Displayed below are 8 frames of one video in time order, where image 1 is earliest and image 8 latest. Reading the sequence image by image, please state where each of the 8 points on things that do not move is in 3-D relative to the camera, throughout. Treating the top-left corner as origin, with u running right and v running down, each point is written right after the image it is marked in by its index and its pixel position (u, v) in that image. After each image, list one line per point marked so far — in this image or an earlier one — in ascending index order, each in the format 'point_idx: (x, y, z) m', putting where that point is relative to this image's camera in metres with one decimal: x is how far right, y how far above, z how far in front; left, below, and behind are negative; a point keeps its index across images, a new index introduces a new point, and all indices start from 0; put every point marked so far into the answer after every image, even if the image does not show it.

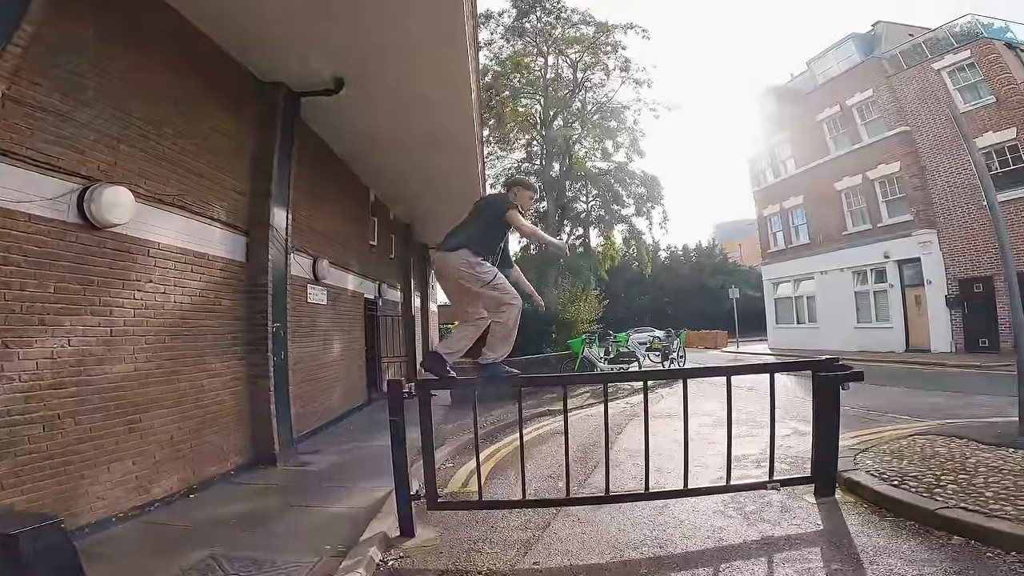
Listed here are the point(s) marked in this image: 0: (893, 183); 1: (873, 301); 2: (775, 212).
0: (+10.1, +2.8, +15.3) m
1: (+10.1, -0.3, +16.3) m
2: (+9.7, +2.7, +20.9) m
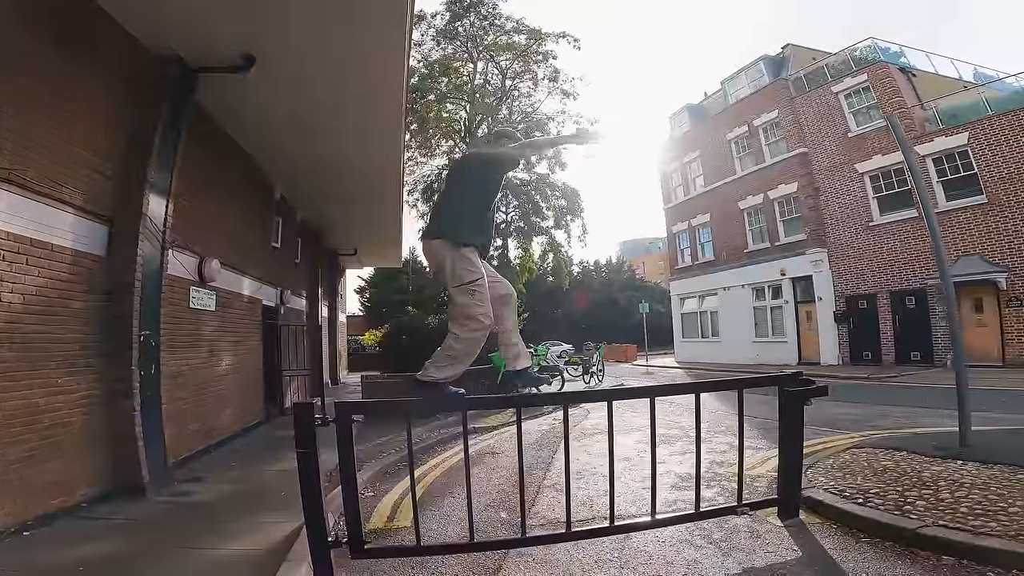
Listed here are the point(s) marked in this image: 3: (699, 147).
0: (+7.8, +2.4, +16.3) m
1: (+7.6, -0.8, +17.1) m
2: (+6.5, +2.1, +21.7) m
3: (+7.1, +4.9, +20.3) m
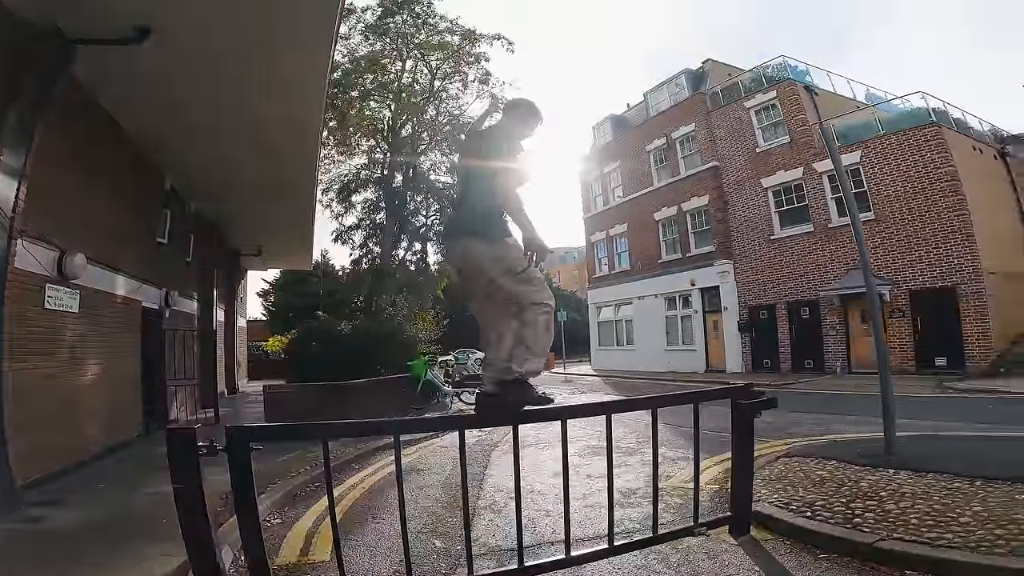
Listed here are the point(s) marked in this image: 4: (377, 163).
0: (+5.5, +2.1, +17.0) m
1: (+5.1, -1.1, +17.7) m
2: (+3.4, +1.8, +22.1) m
3: (+4.2, +4.6, +20.8) m
4: (-3.2, +3.0, +14.1) m
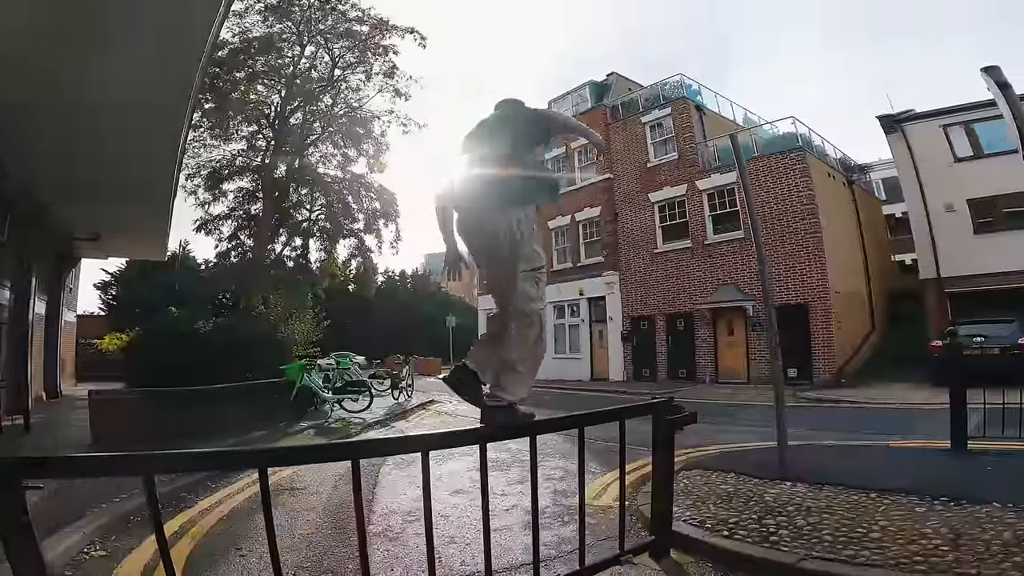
0: (+2.3, +1.8, +17.4) m
1: (+1.7, -1.4, +18.0) m
2: (-0.7, +1.5, +22.0) m
3: (+0.4, +4.3, +21.0) m
4: (-5.6, +3.0, +12.9) m
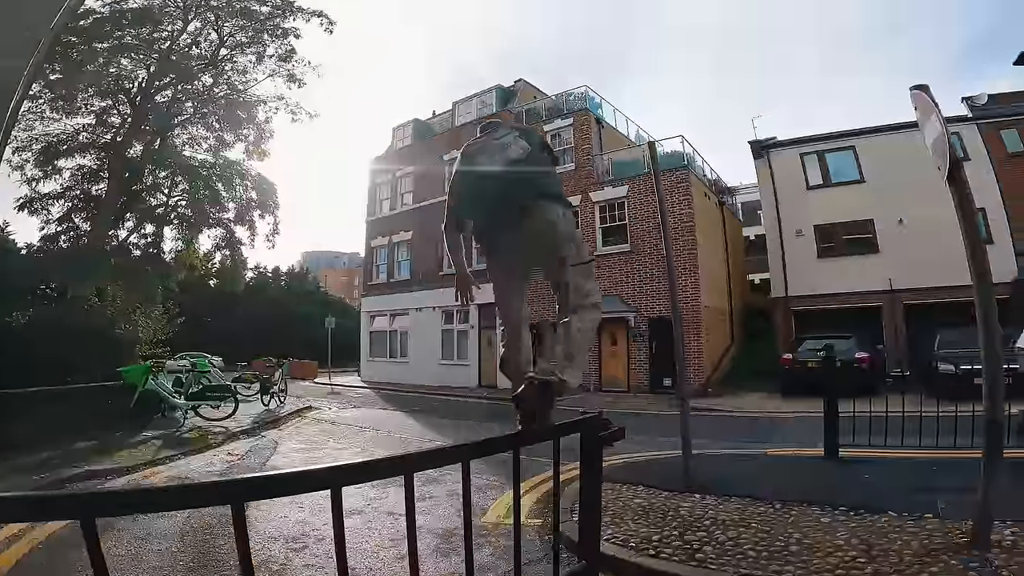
0: (-0.8, +1.6, +17.3) m
1: (-1.7, -1.5, +17.7) m
2: (-4.8, +1.5, +21.2) m
3: (-3.3, +4.2, +20.4) m
4: (-7.6, +3.2, +11.3) m
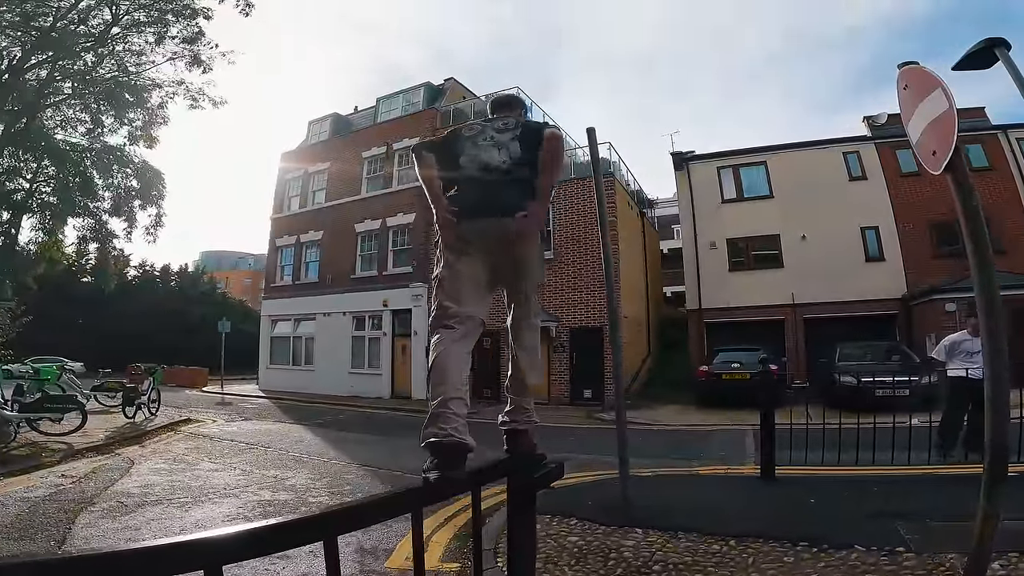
0: (-3.1, +1.5, +16.4) m
1: (-4.1, -1.7, +16.6) m
2: (-7.5, +1.4, +19.7) m
3: (-5.9, +4.1, +19.2) m
4: (-9.0, +3.3, +9.6) m
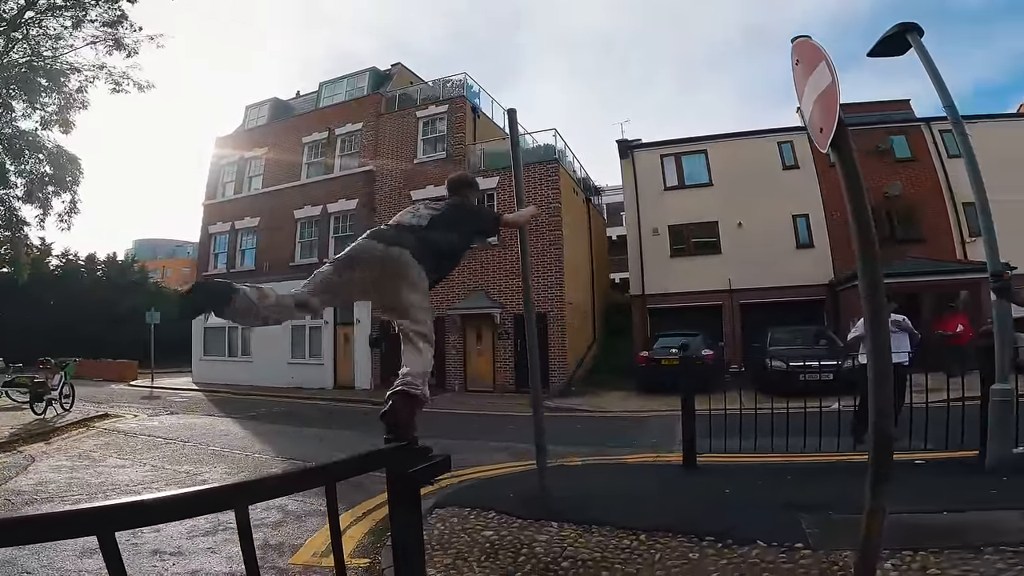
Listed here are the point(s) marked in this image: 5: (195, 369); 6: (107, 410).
0: (-4.6, +1.8, +15.9) m
1: (-5.6, -1.3, +16.2) m
2: (-9.3, +1.8, +18.9) m
3: (-7.7, +4.4, +18.4) m
4: (-10.0, +3.4, +8.6) m
5: (-10.1, -2.6, +18.8) m
6: (-7.3, -2.3, +10.8) m
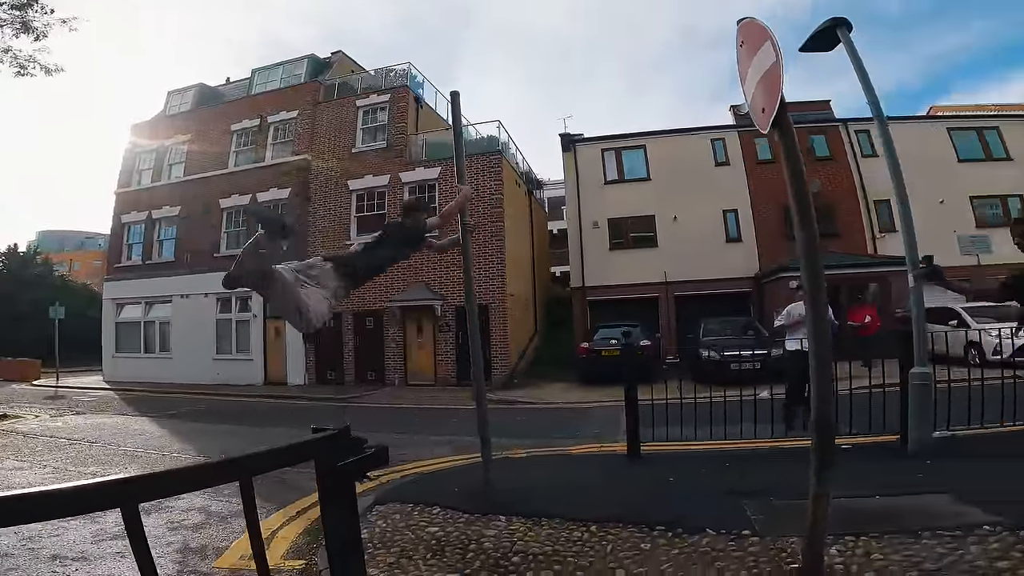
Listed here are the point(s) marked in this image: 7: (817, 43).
0: (-6.1, +2.0, +15.2) m
1: (-7.2, -1.1, +15.4) m
2: (-11.1, +2.0, +17.7) m
3: (-9.4, +4.7, +17.4) m
4: (-10.7, +3.6, +7.4) m
5: (-11.9, -2.3, +17.6) m
6: (-8.3, -2.1, +9.9) m
7: (+2.6, +2.0, +5.0) m
